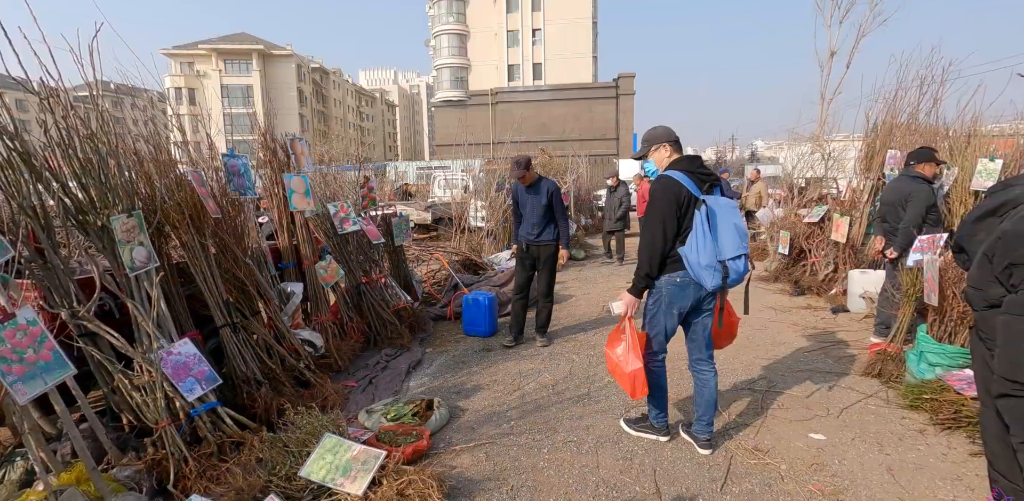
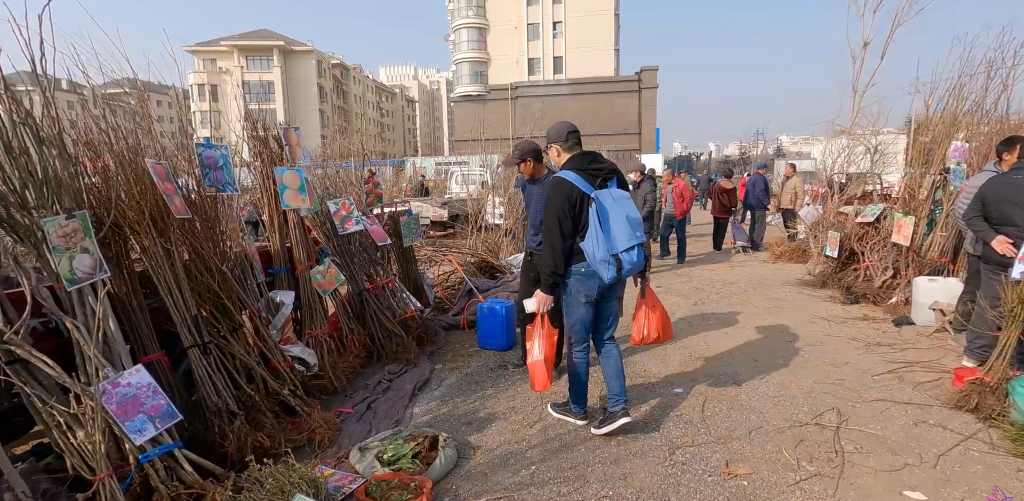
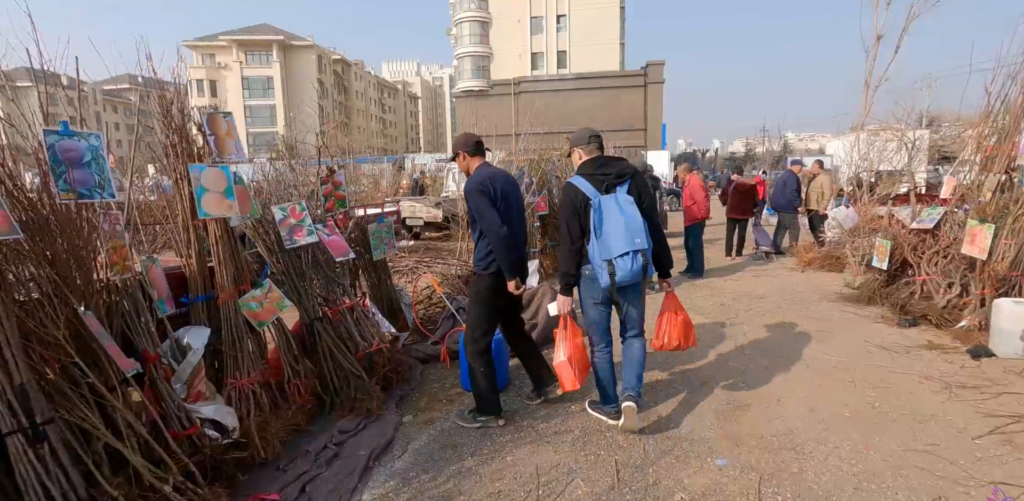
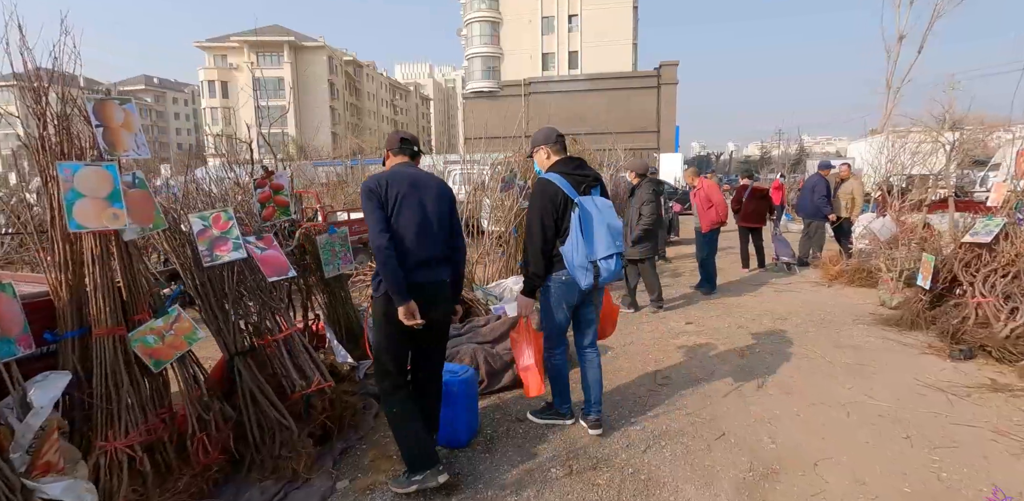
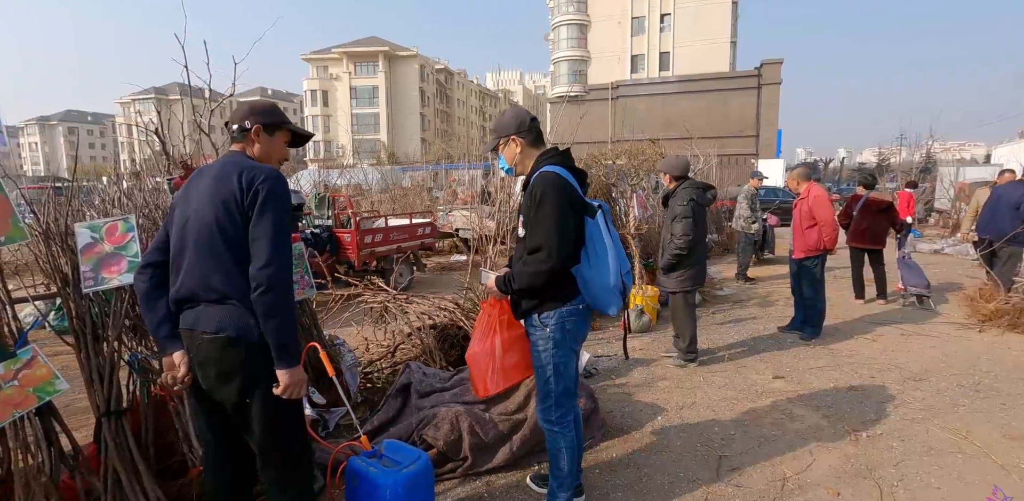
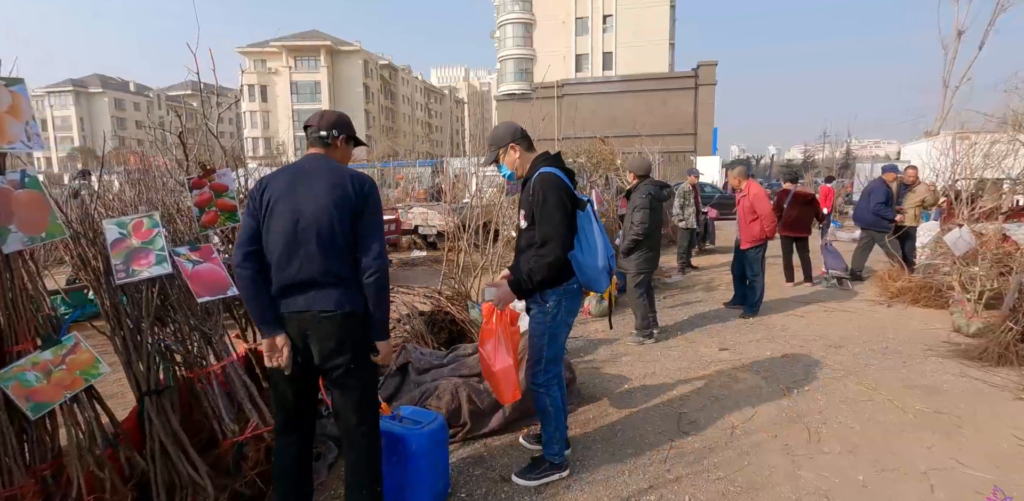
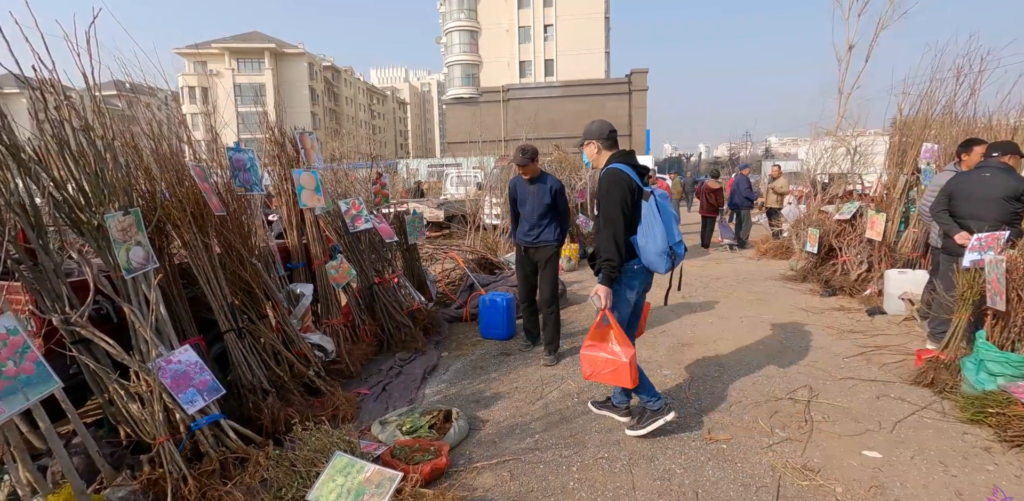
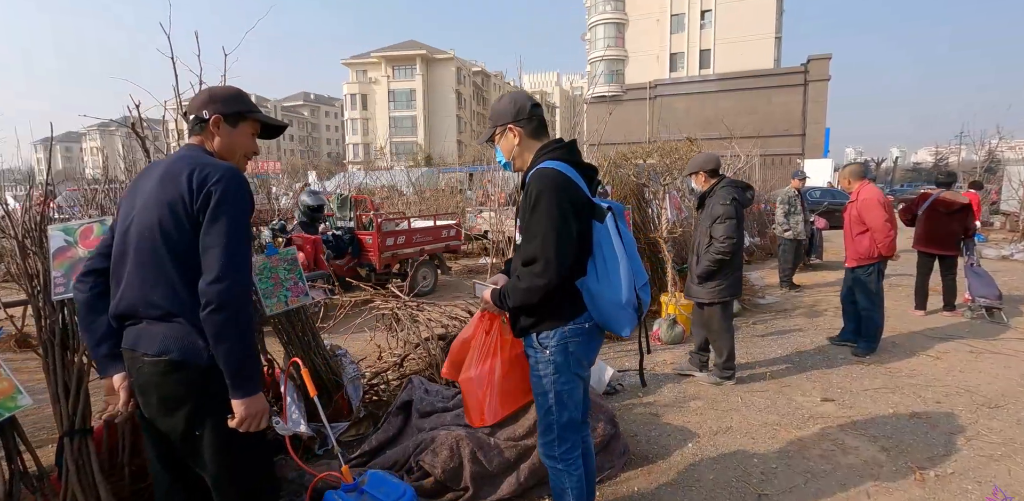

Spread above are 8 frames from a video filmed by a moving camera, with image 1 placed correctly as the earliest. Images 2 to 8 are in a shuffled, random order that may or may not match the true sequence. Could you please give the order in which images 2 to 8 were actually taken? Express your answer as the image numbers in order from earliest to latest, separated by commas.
7, 2, 3, 4, 6, 5, 8
